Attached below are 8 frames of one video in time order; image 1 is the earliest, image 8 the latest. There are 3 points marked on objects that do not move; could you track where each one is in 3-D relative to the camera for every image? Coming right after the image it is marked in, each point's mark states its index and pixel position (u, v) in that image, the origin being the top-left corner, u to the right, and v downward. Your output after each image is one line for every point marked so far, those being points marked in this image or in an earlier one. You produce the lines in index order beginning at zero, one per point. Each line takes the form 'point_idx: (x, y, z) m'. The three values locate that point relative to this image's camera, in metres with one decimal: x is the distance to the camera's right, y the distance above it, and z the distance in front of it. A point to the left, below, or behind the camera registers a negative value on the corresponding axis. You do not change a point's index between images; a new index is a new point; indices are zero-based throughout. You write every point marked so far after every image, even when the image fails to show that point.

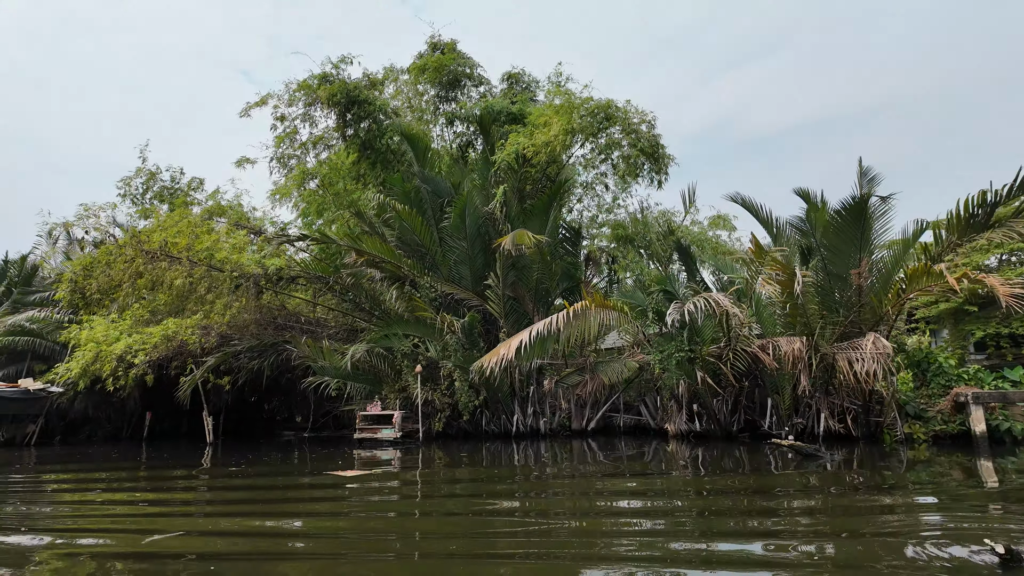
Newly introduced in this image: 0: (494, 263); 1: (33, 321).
0: (-0.4, +0.6, +13.1) m
1: (-14.1, -1.0, +15.6) m
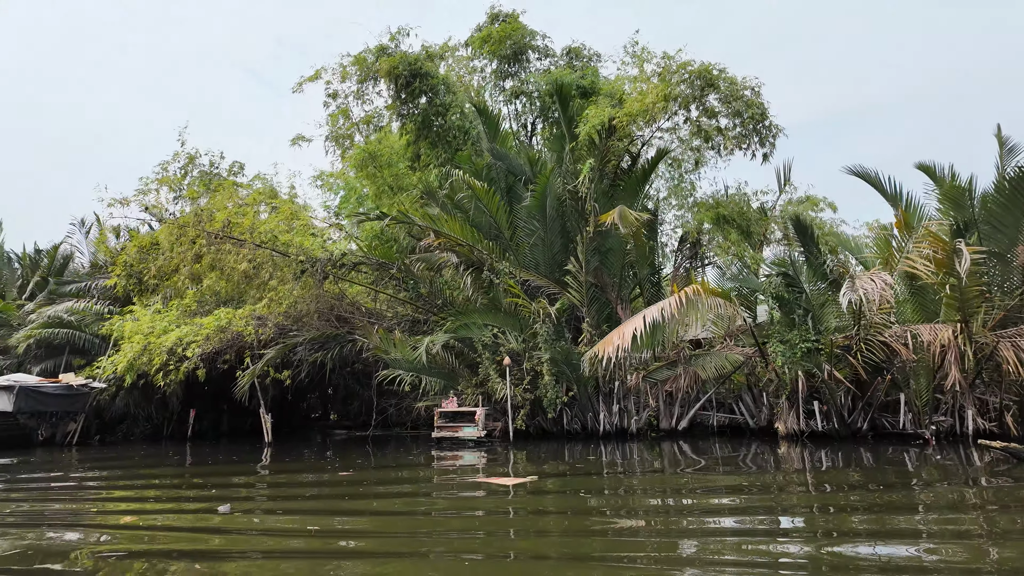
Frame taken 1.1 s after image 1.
0: (+1.4, +0.9, +12.1) m
1: (-12.2, -0.7, +14.6) m
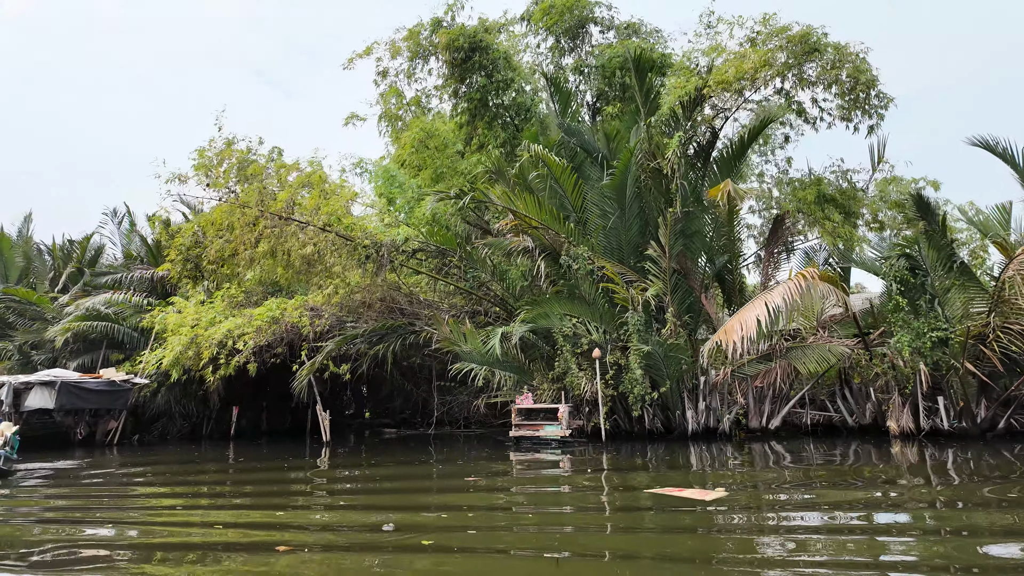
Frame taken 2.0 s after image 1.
0: (+3.0, +1.2, +11.1) m
1: (-10.5, -0.5, +13.9) m
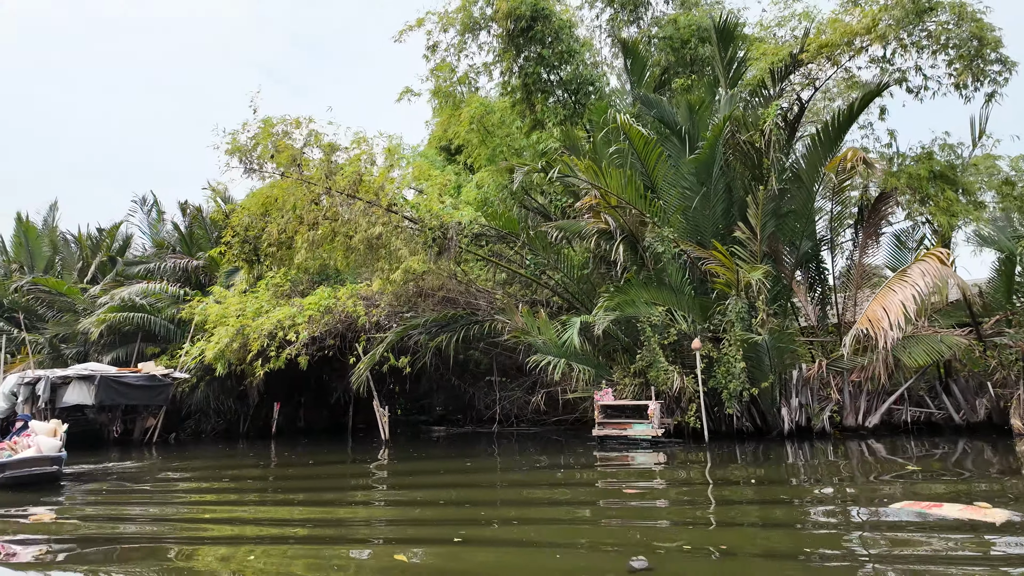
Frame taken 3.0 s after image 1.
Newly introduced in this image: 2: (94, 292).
0: (+4.4, +1.5, +10.2) m
1: (-9.1, -0.2, +13.1) m
2: (-11.2, -0.1, +14.2) m
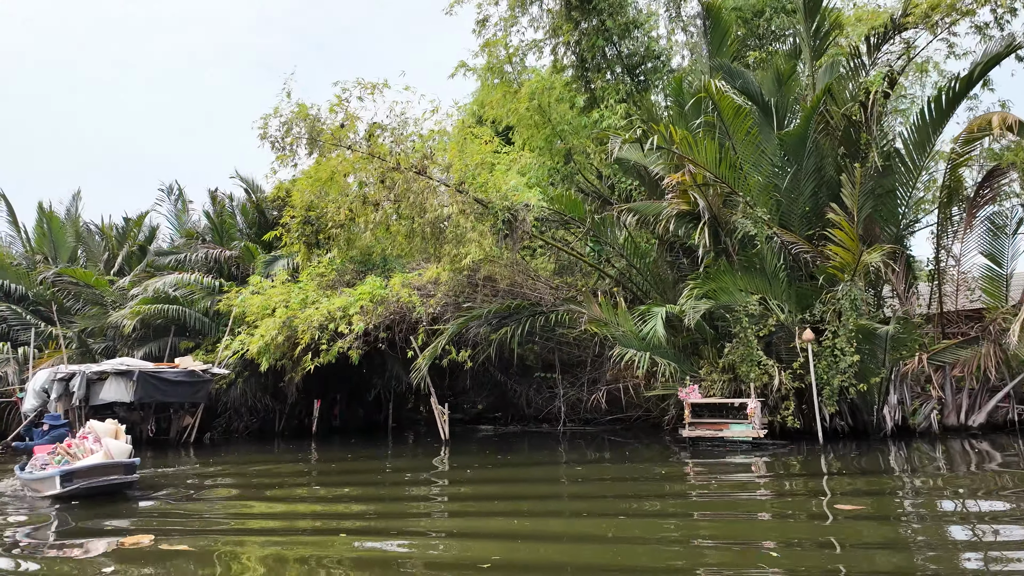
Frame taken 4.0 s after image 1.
0: (+5.7, +1.7, +9.4) m
1: (-7.8, 0.0, +12.4) m
2: (-9.9, +0.1, +13.5) m
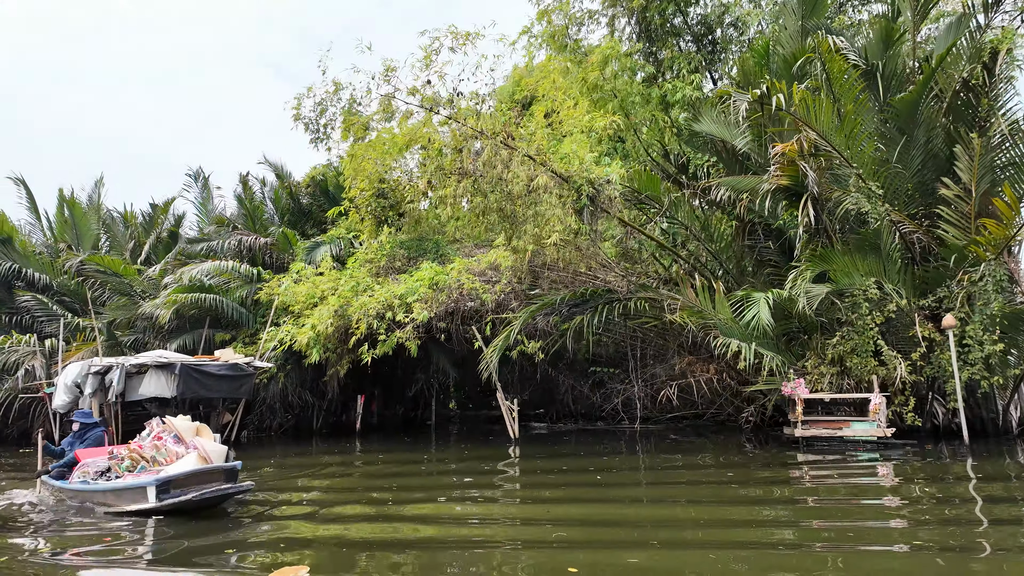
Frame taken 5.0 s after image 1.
0: (+7.0, +2.0, +8.5) m
1: (-6.5, +0.3, +11.6) m
2: (-8.6, +0.4, +12.7) m
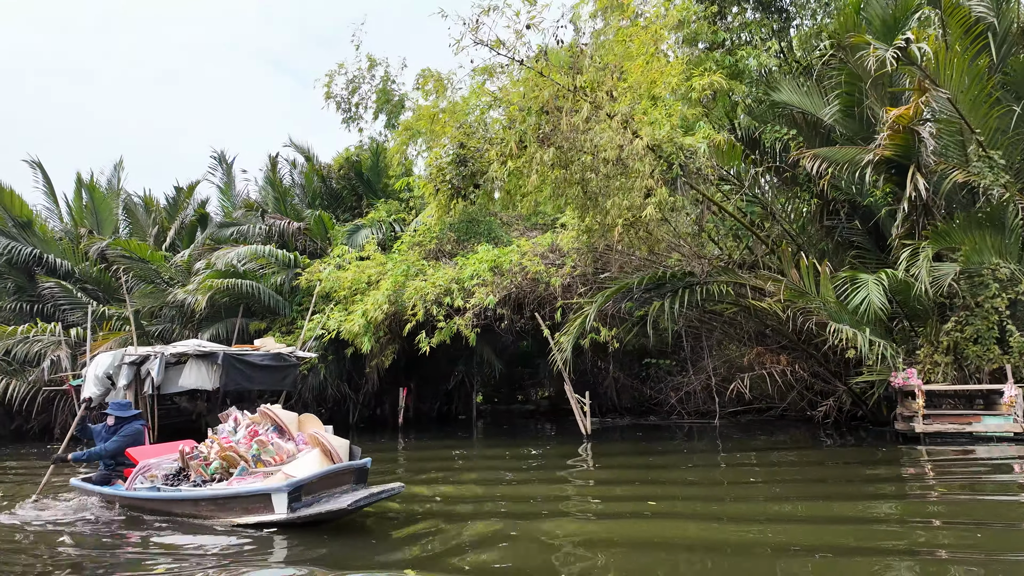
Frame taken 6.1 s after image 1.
0: (+8.0, +2.2, +7.7) m
1: (-5.4, +0.6, +10.9) m
2: (-7.5, +0.7, +12.0) m
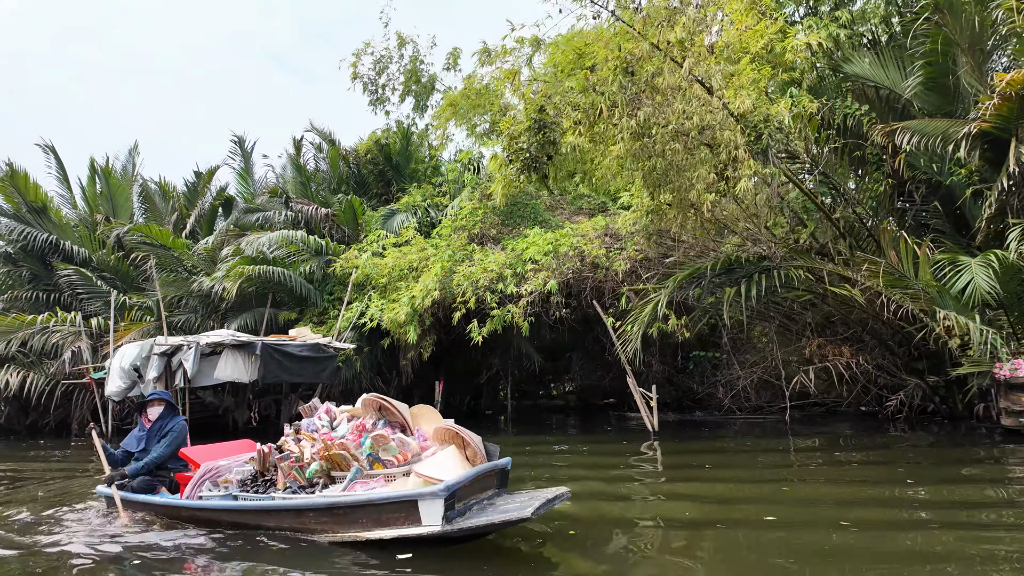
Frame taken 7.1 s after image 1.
0: (+8.9, +2.4, +7.1) m
1: (-4.6, +0.8, +10.3) m
2: (-6.7, +0.9, +11.4) m
